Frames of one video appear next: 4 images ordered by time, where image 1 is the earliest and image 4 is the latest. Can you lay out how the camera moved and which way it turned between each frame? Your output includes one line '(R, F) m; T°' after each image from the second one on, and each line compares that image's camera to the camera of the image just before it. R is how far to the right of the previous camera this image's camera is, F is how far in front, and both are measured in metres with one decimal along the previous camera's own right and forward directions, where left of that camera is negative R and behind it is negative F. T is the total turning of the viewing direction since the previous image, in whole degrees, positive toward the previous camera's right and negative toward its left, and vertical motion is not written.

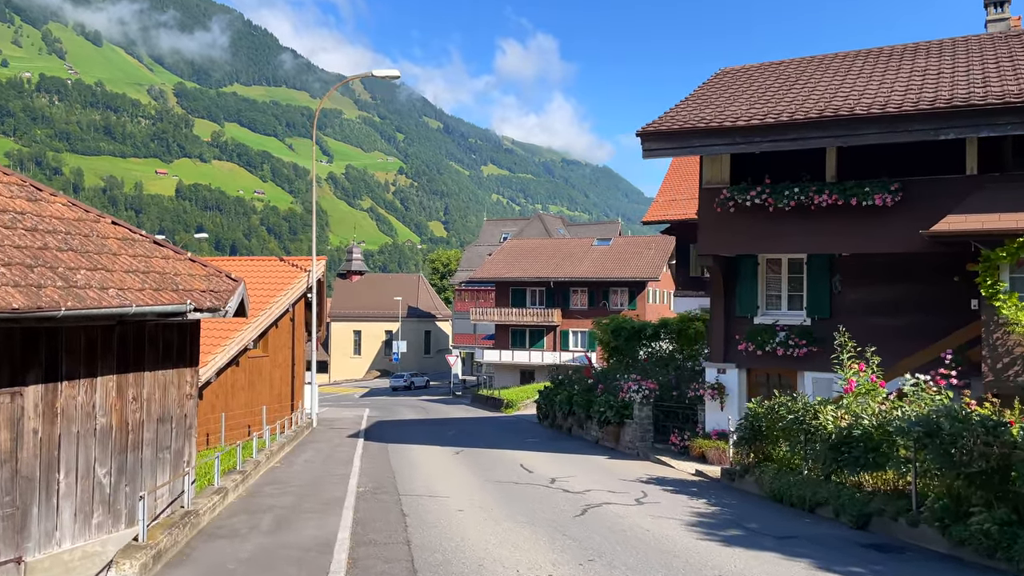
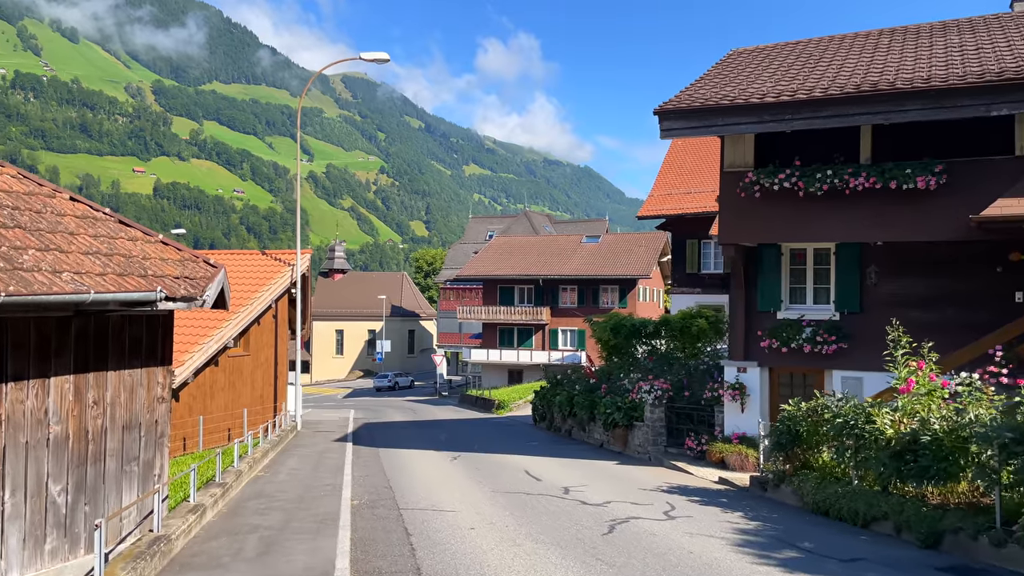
(-0.4, +1.4) m; +1°
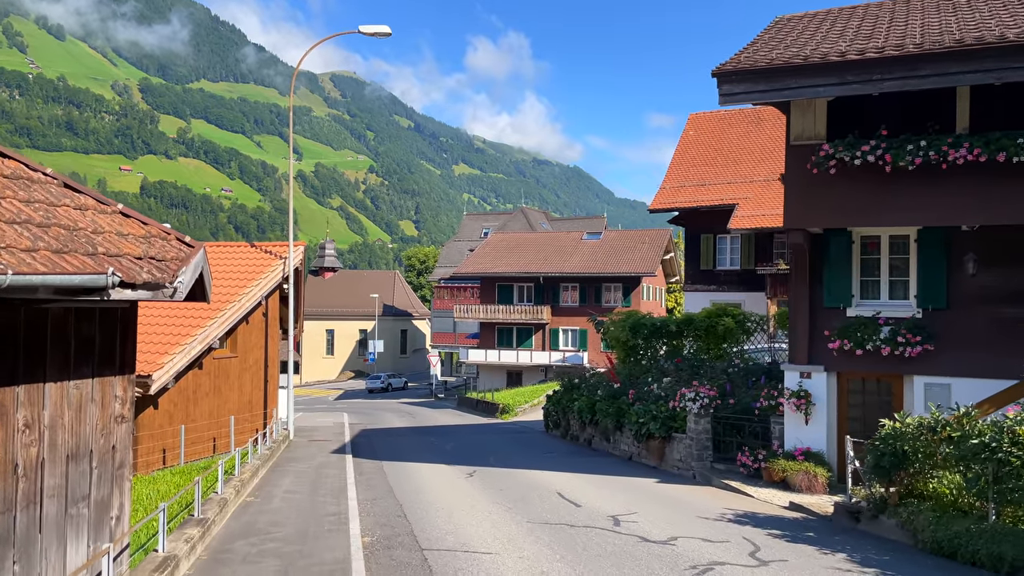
(-0.7, +2.2) m; +1°
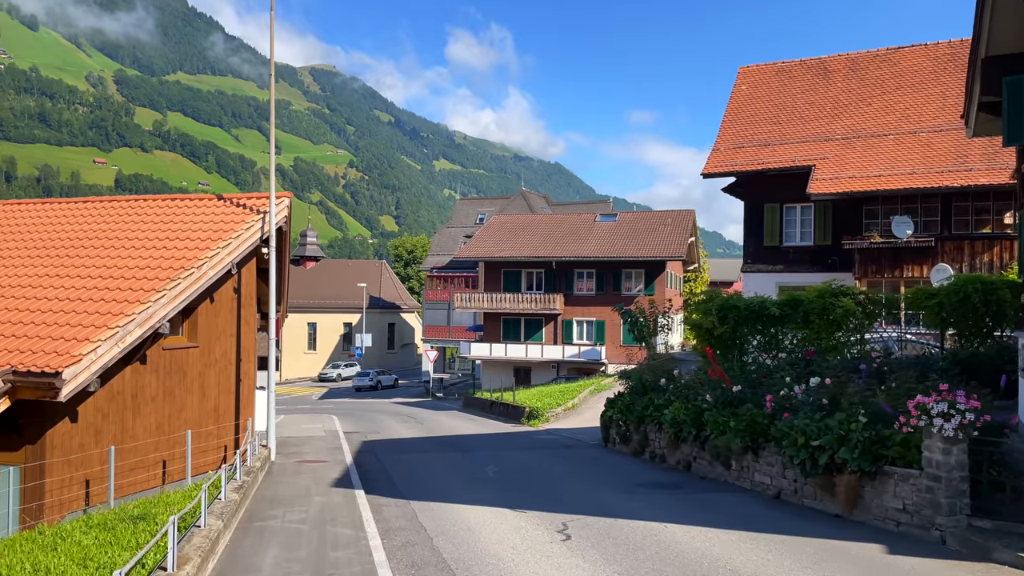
(-1.7, +6.2) m; +1°
